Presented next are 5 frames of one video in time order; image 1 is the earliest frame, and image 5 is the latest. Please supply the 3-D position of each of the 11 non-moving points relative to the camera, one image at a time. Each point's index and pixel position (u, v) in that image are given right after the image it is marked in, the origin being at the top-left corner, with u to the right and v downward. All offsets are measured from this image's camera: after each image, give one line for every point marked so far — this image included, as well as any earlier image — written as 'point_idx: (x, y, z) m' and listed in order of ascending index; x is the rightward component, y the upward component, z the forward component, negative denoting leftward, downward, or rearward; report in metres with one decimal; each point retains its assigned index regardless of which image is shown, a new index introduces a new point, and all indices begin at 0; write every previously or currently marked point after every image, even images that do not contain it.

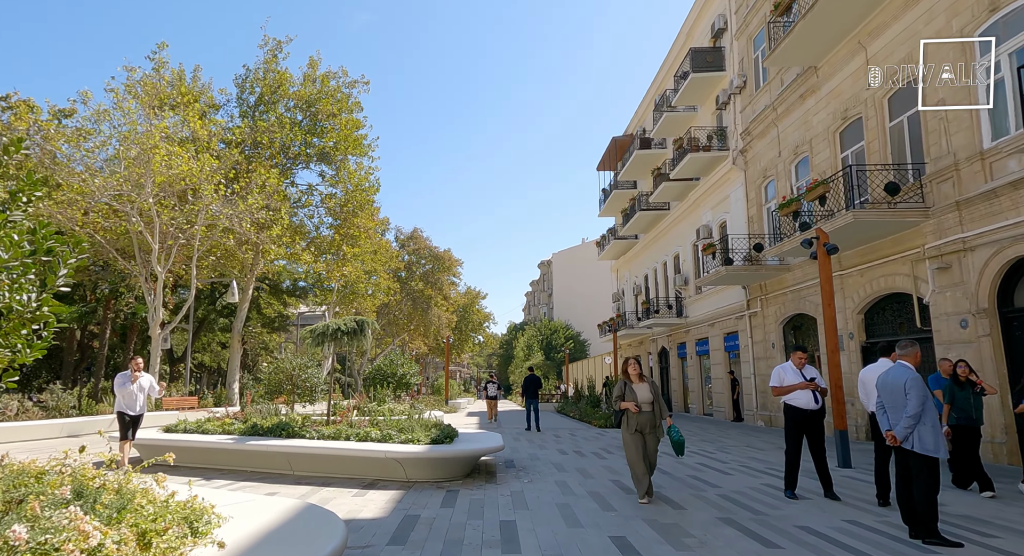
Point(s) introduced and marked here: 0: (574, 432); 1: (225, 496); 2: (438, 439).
0: (+1.5, -3.8, +14.4) m
1: (-2.1, -1.6, +4.2) m
2: (-1.0, -2.1, +7.4) m
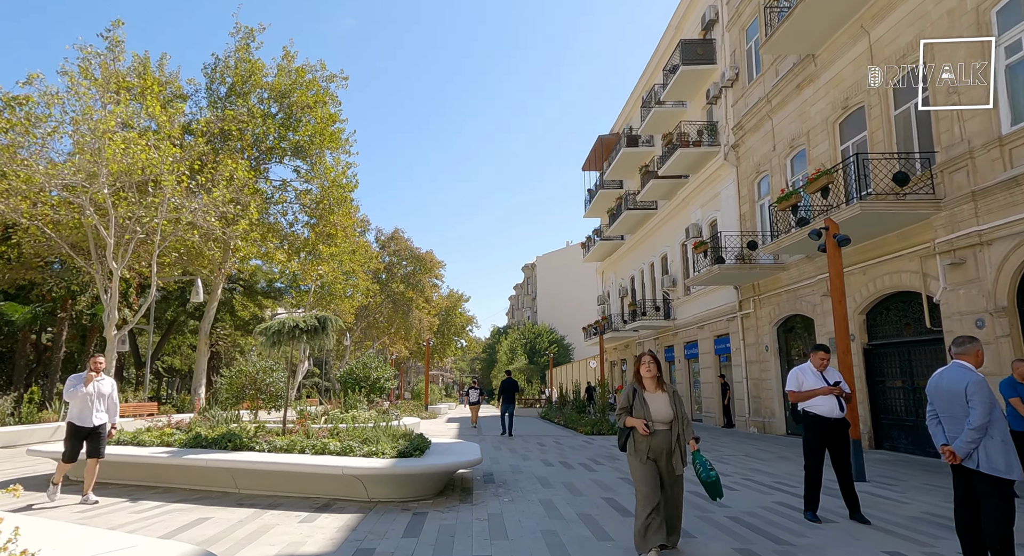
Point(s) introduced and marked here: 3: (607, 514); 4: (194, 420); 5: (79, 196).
0: (+1.1, -3.8, +13.5) m
1: (-2.3, -1.5, +3.3) m
2: (-1.2, -2.0, +6.5) m
3: (+0.9, -2.3, +5.6) m
4: (-4.8, -2.1, +8.7) m
5: (-11.6, +2.2, +15.4) m
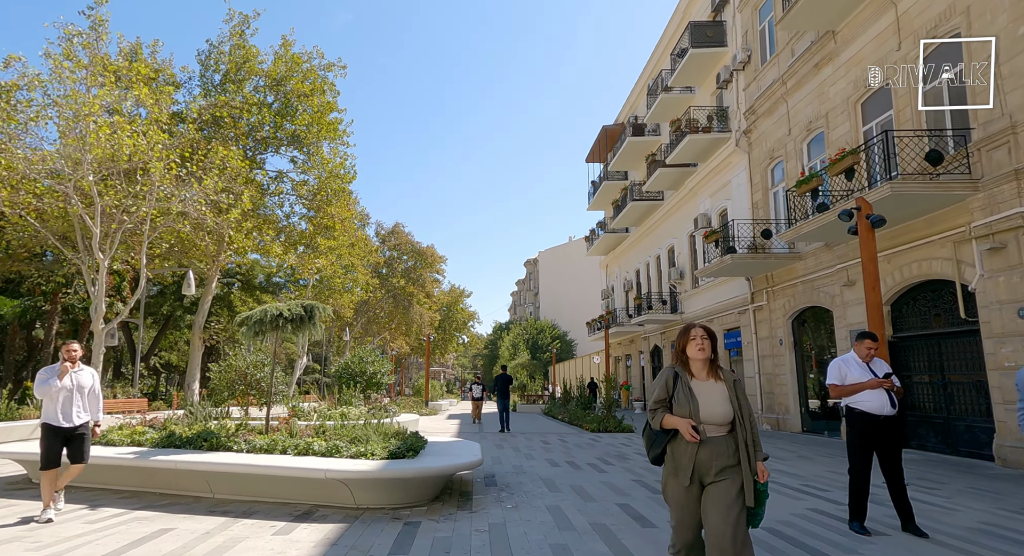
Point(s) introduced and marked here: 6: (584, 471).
0: (+1.1, -3.5, +12.8) m
1: (-2.3, -1.3, +2.6) m
2: (-1.2, -1.8, +5.8) m
3: (+1.0, -2.1, +5.0) m
4: (-4.7, -1.9, +8.1) m
5: (-11.5, +2.4, +14.8) m
6: (+1.0, -2.7, +8.1) m
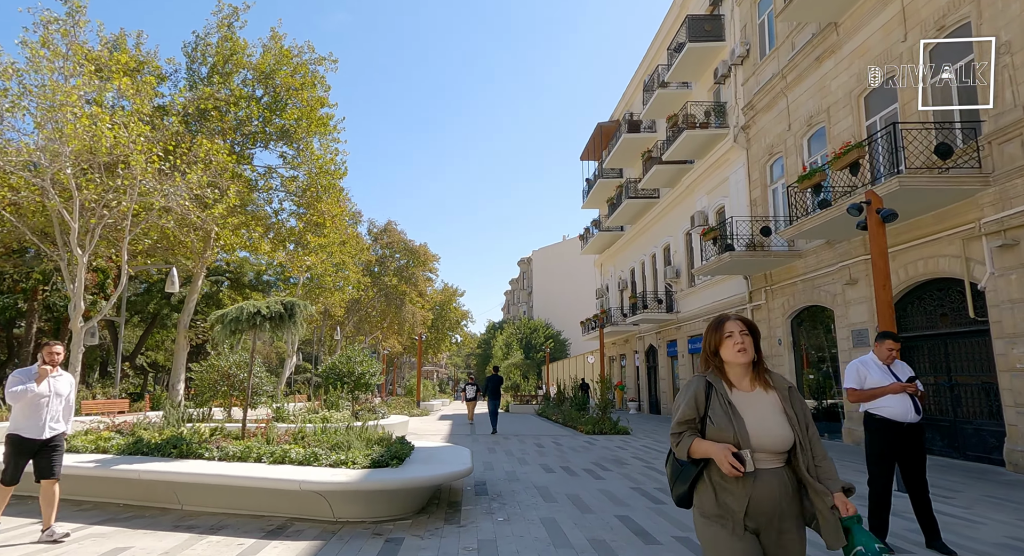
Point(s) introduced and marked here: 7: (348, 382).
0: (+1.0, -3.5, +12.5) m
1: (-2.3, -1.3, +2.2) m
2: (-1.2, -1.7, +5.4) m
3: (+0.9, -2.1, +4.6) m
4: (-4.8, -1.9, +7.6) m
5: (-11.7, +2.5, +14.2) m
6: (+0.9, -2.7, +7.7) m
7: (-3.8, -2.4, +13.6) m
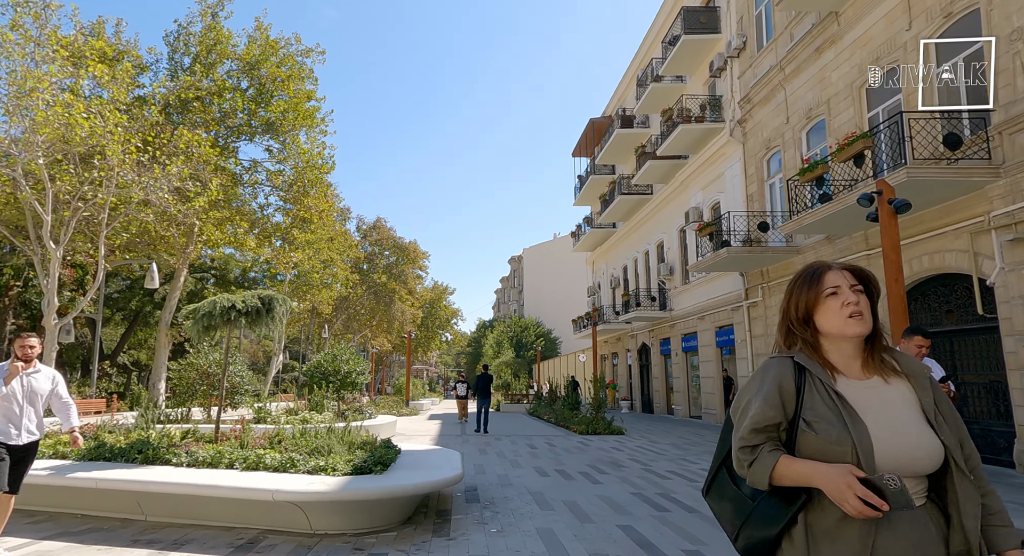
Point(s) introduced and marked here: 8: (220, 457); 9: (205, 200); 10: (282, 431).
0: (+0.8, -3.4, +12.1) m
1: (-2.3, -1.2, +1.8) m
2: (-1.3, -1.6, +5.0) m
3: (+0.9, -2.0, +4.2) m
4: (-4.9, -1.8, +7.1) m
5: (-11.8, +2.6, +13.6) m
6: (+0.8, -2.6, +7.4) m
7: (-4.0, -2.3, +13.1) m
8: (-2.7, -1.6, +5.3) m
9: (-9.2, +2.3, +17.4) m
10: (-2.5, -1.7, +6.3) m
